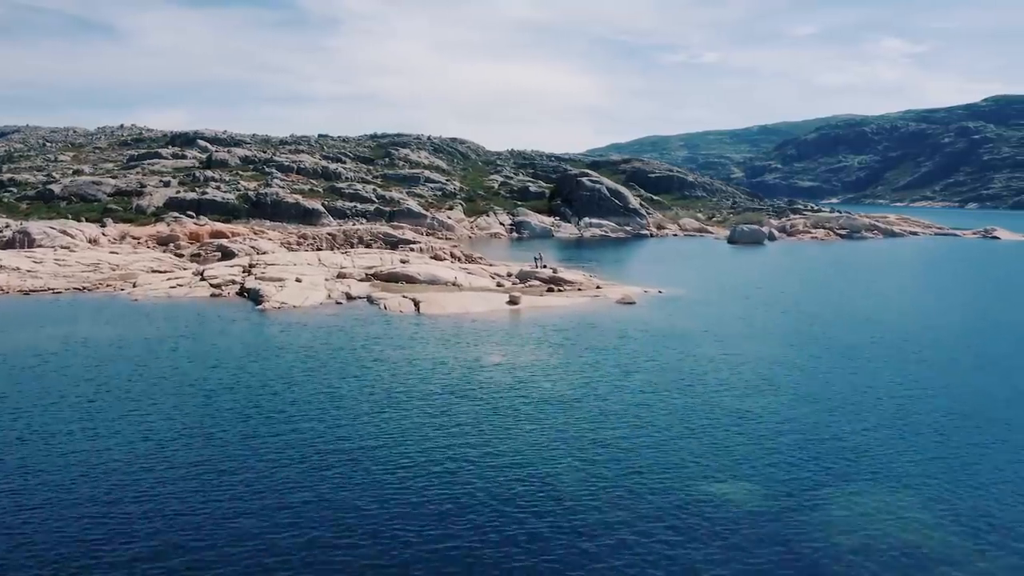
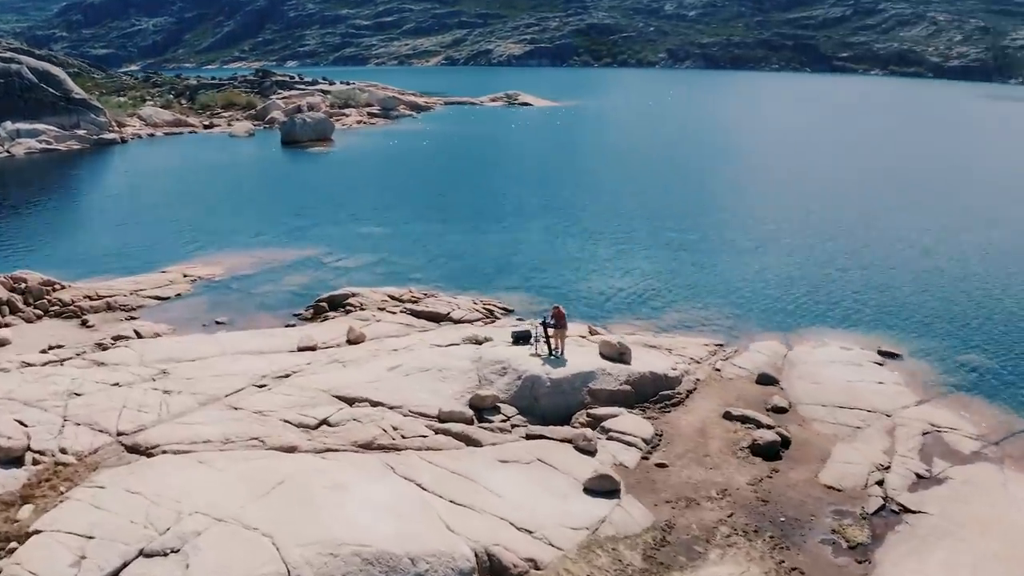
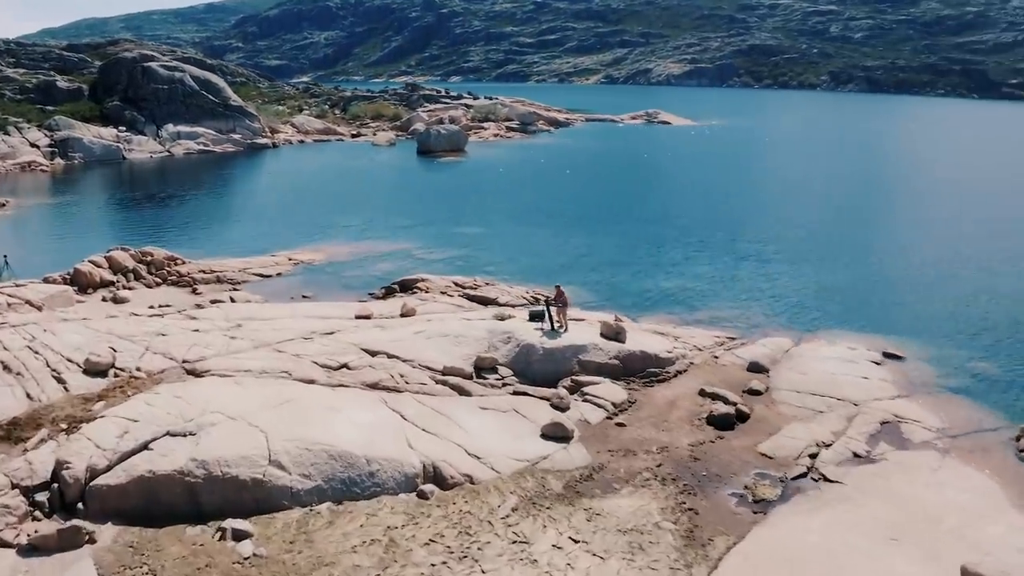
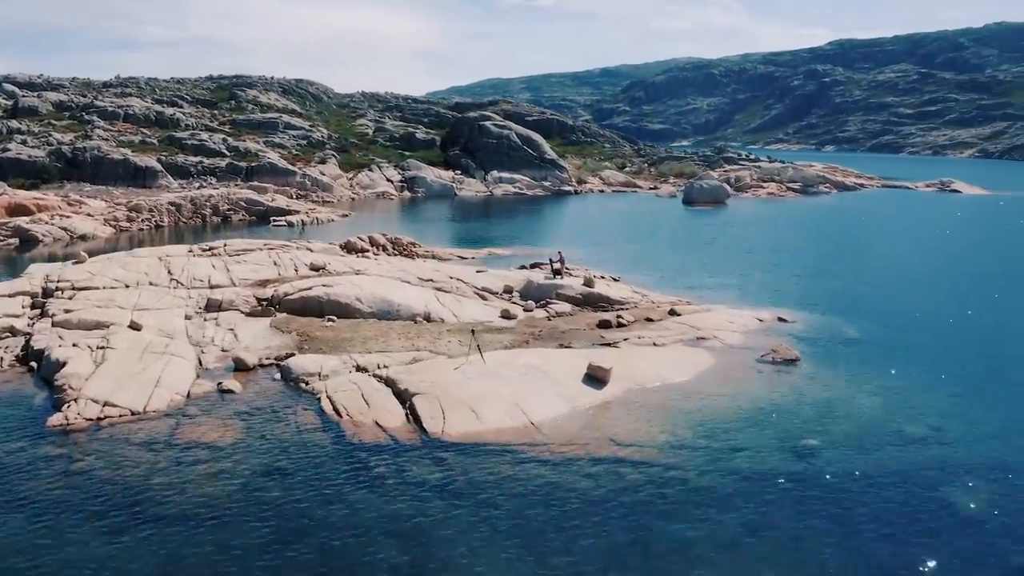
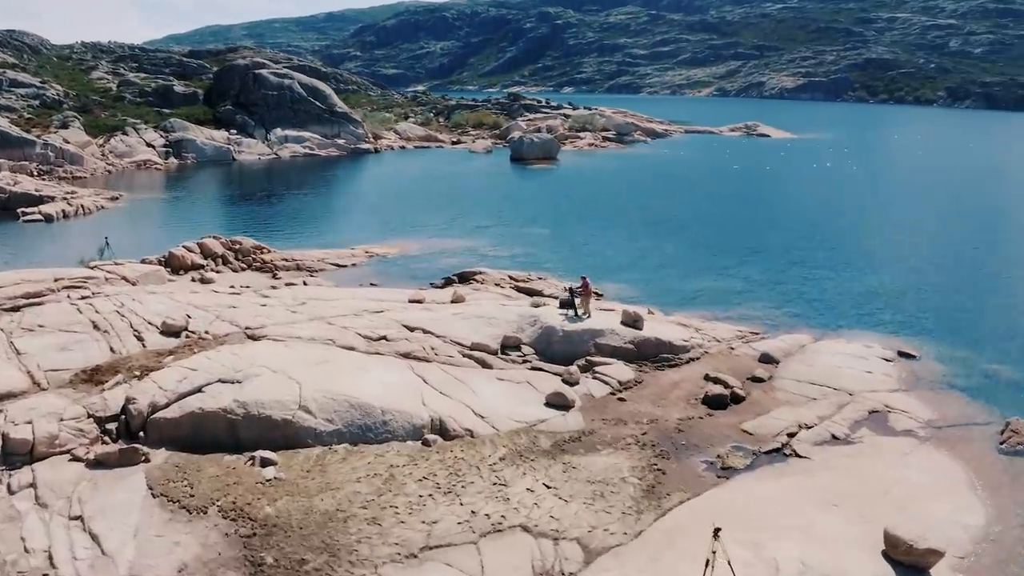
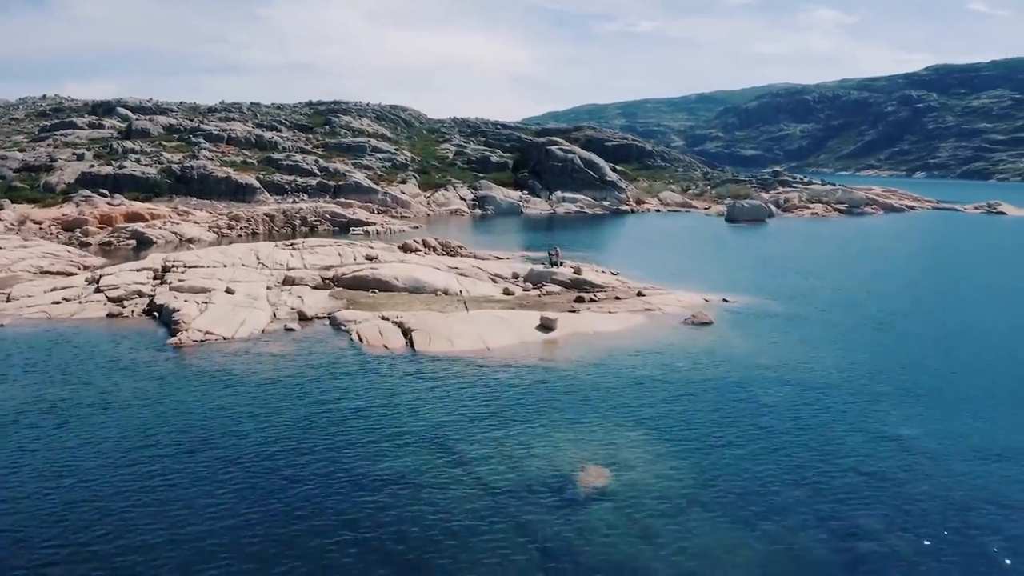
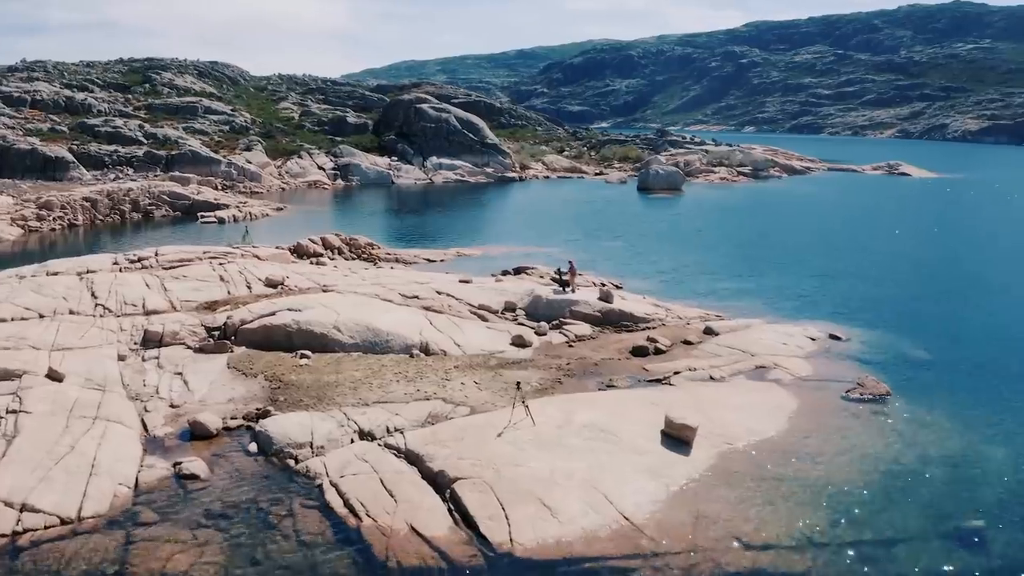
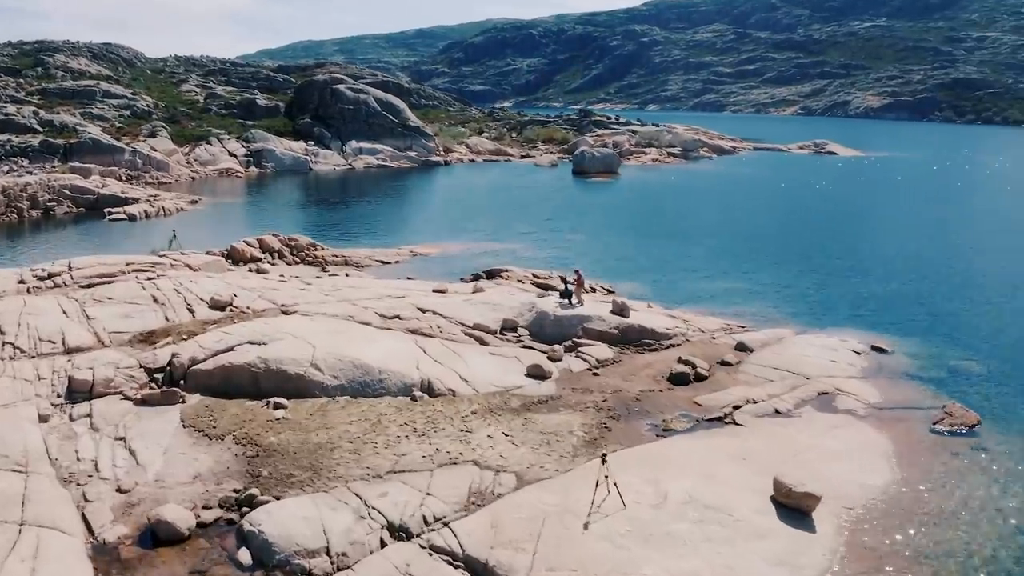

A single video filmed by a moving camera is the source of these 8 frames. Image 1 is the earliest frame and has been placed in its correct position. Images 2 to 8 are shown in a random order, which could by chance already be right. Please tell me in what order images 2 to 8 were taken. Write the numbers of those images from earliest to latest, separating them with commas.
6, 4, 7, 8, 5, 3, 2
